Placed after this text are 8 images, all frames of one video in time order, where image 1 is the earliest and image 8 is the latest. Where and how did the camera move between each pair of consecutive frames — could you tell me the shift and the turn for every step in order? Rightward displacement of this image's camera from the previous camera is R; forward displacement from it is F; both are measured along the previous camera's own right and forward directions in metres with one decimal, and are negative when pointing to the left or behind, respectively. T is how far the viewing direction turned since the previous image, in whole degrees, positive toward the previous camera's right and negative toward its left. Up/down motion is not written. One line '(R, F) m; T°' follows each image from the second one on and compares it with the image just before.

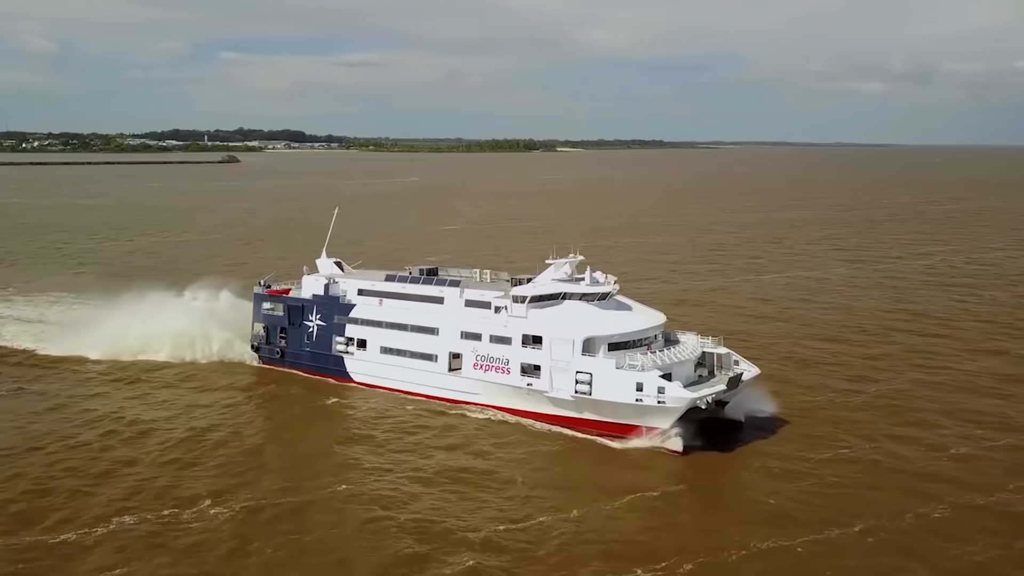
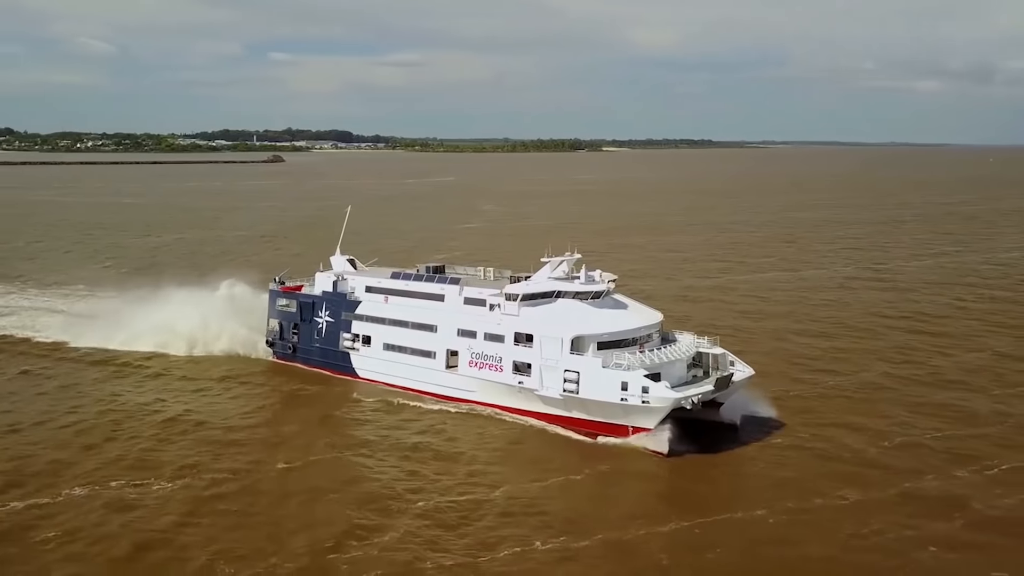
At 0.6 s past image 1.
(+1.5, -0.7) m; -3°
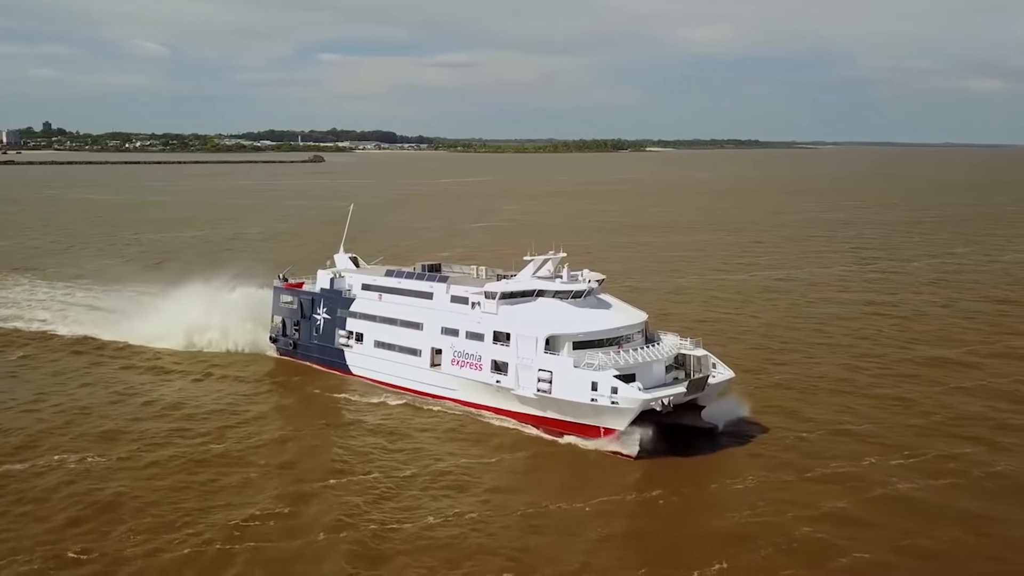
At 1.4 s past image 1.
(+1.7, -0.4) m; -2°
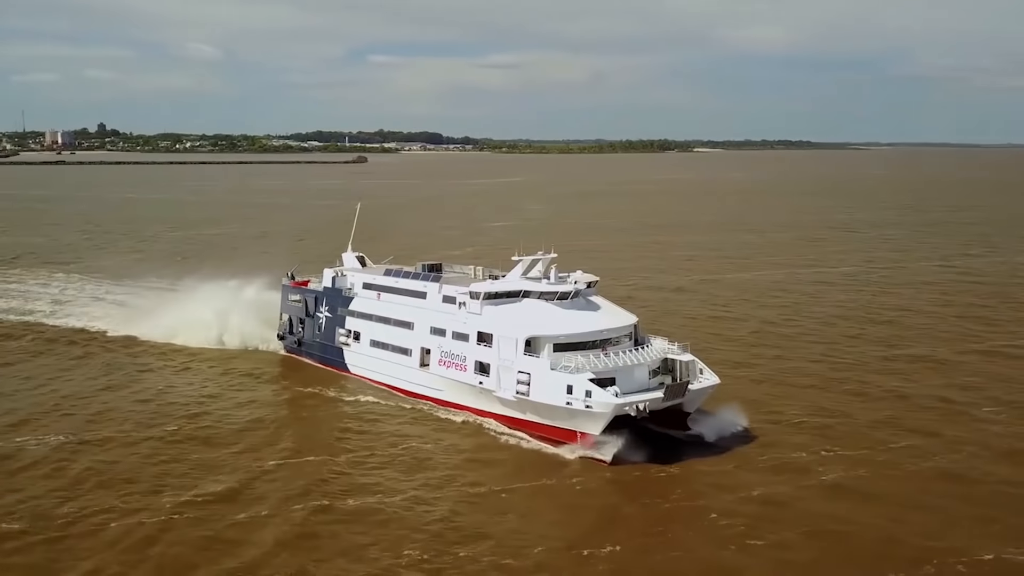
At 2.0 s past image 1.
(+1.6, +0.4) m; -3°
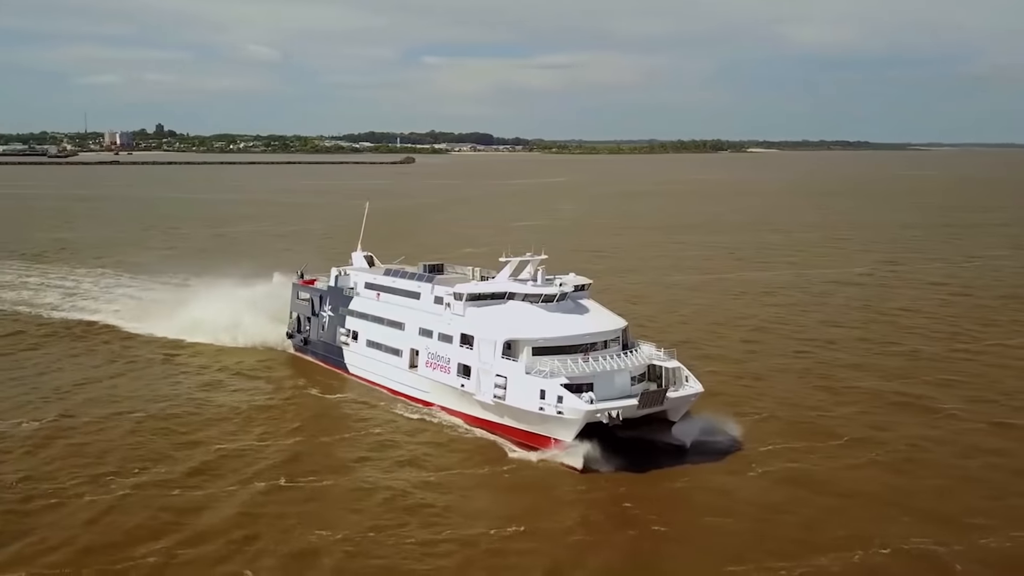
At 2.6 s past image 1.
(+1.7, +0.6) m; -3°
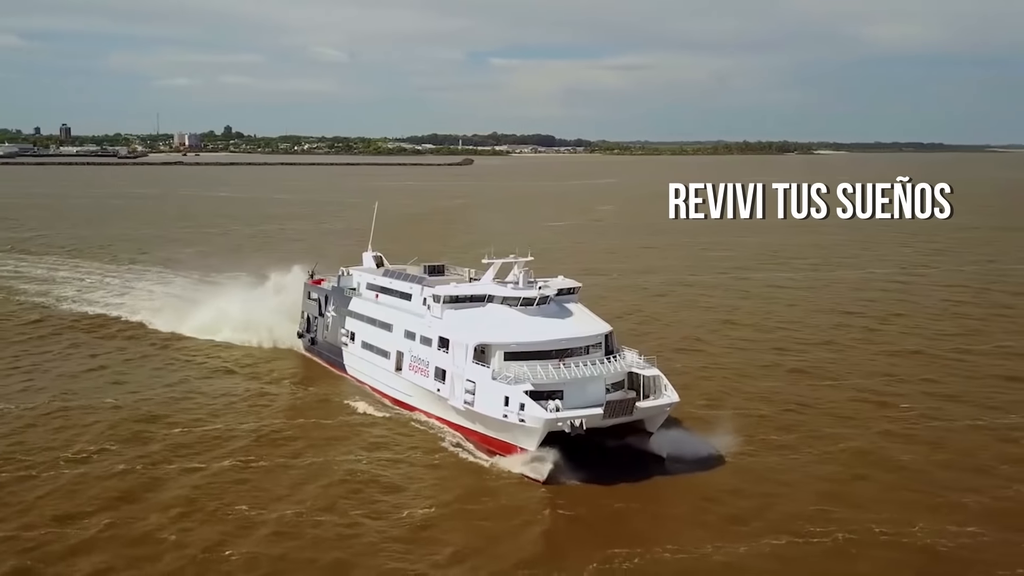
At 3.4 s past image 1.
(+2.1, +0.9) m; -3°
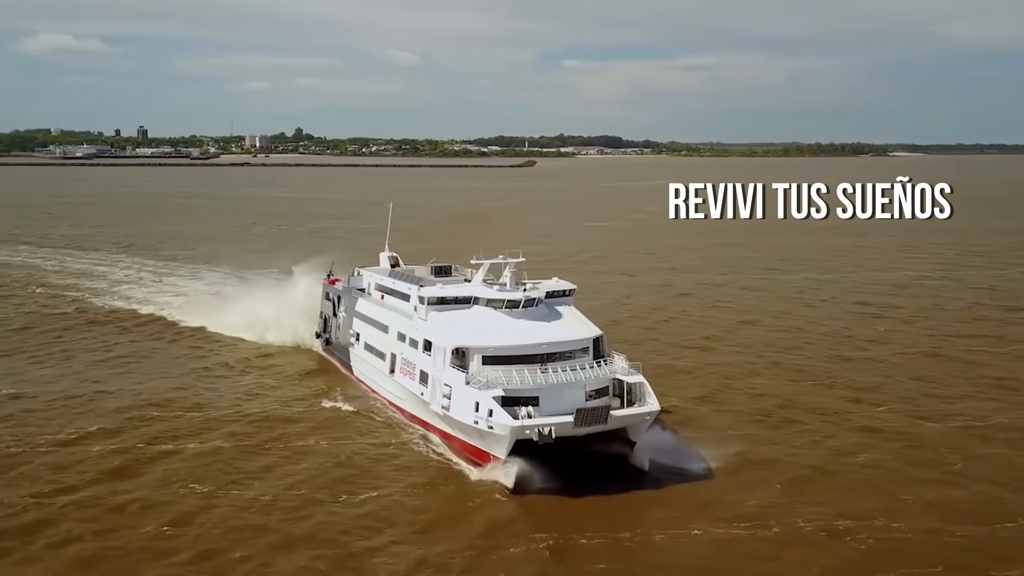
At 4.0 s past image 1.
(+2.0, +0.9) m; -4°
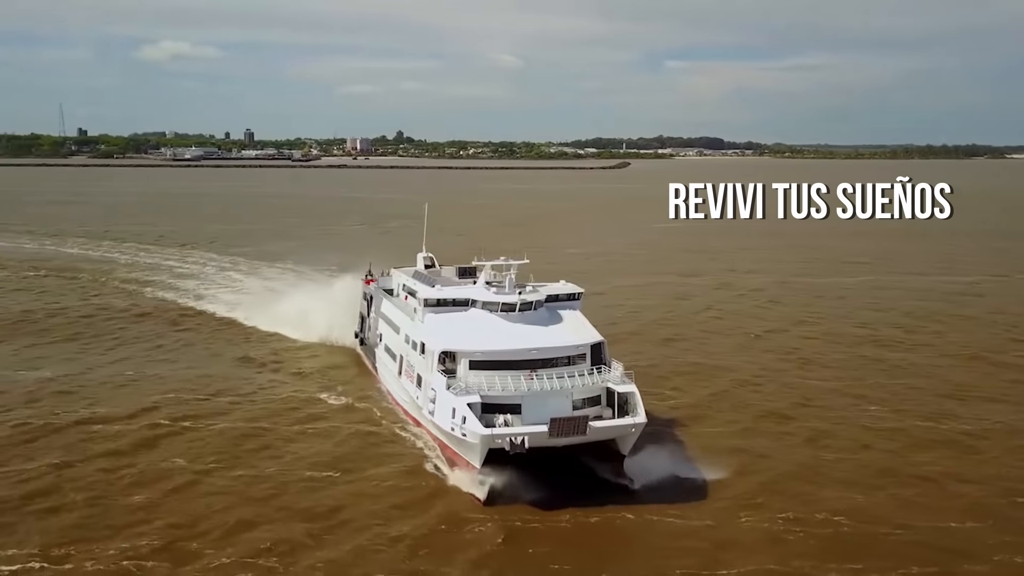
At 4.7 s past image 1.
(+2.3, +0.9) m; -6°
